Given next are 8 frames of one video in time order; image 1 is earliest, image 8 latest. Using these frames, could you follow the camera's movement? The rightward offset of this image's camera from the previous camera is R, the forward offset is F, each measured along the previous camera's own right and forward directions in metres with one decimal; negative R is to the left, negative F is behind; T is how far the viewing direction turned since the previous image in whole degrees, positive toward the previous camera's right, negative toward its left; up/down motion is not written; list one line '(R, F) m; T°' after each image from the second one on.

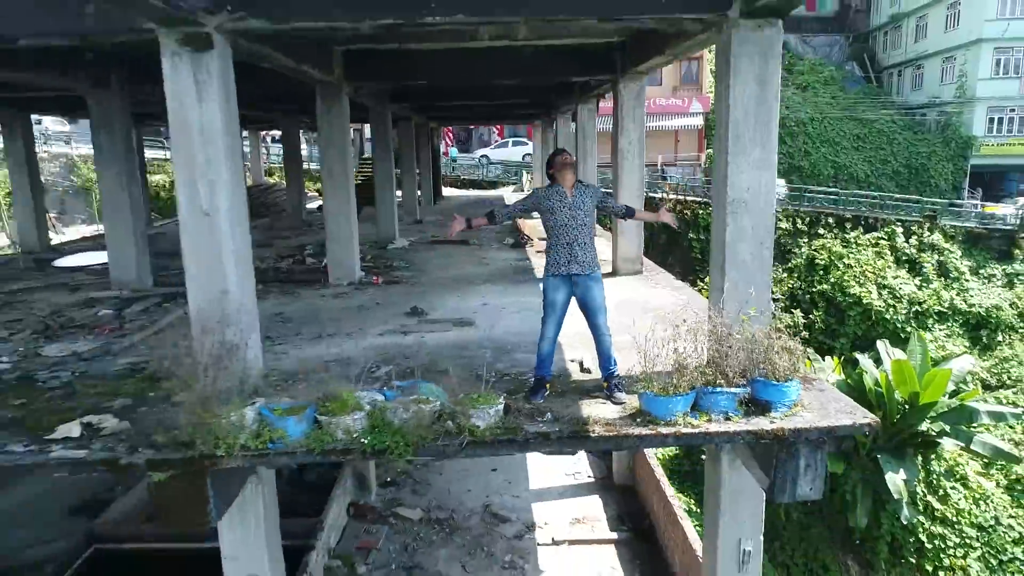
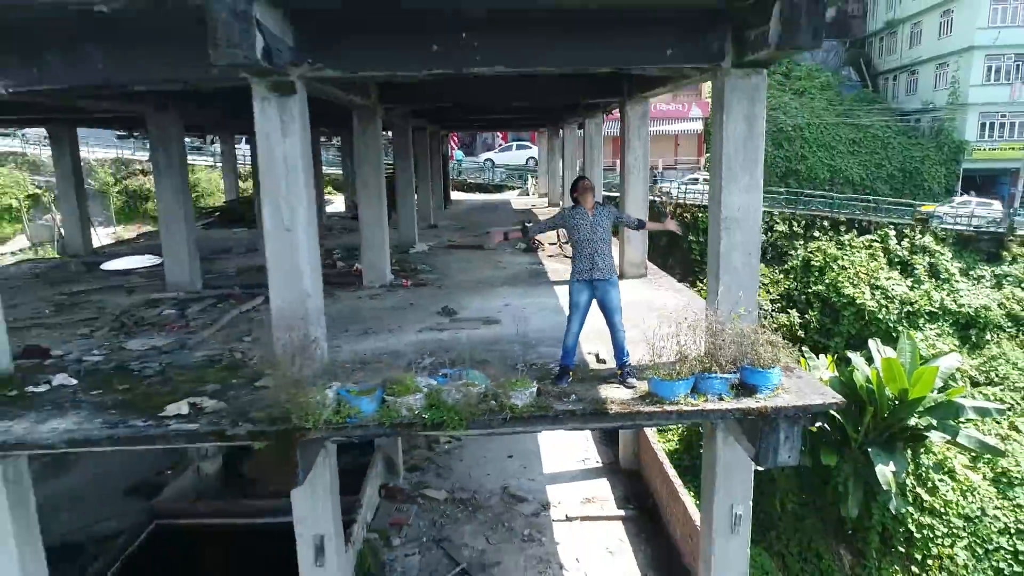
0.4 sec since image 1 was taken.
(-0.1, -0.4) m; 0°
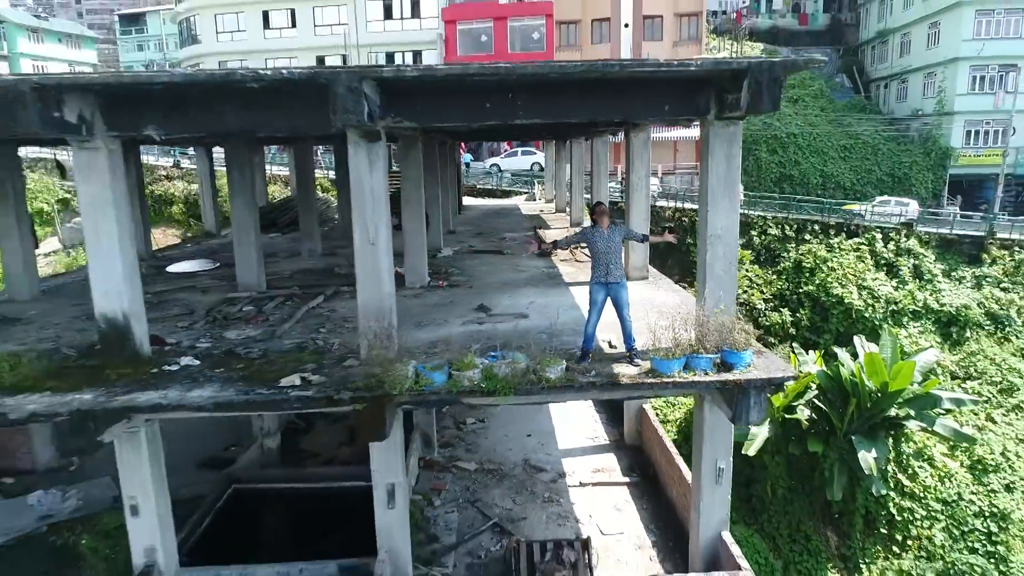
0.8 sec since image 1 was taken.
(-0.1, -0.7) m; 0°
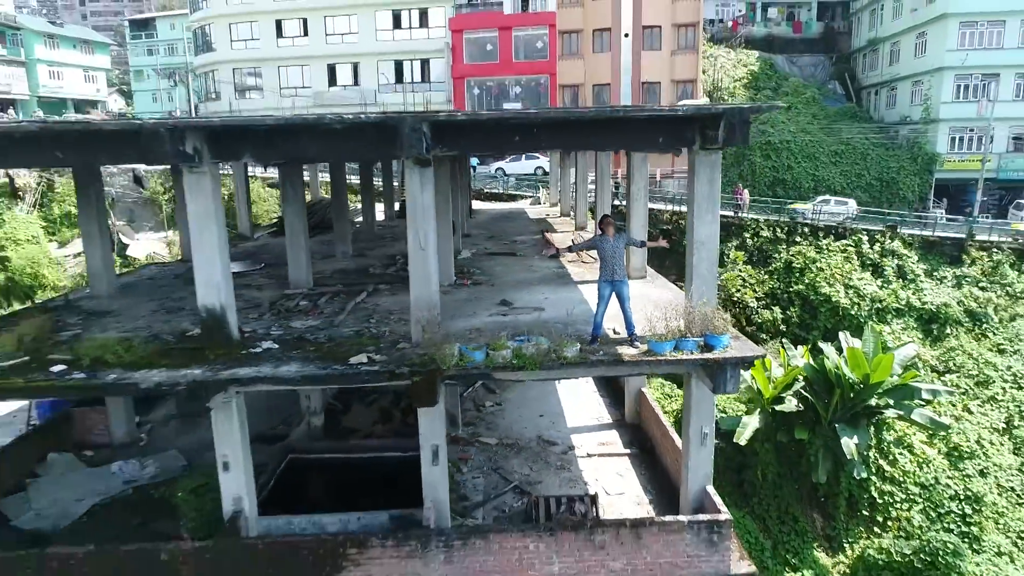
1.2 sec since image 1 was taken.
(-0.1, -0.7) m; 0°
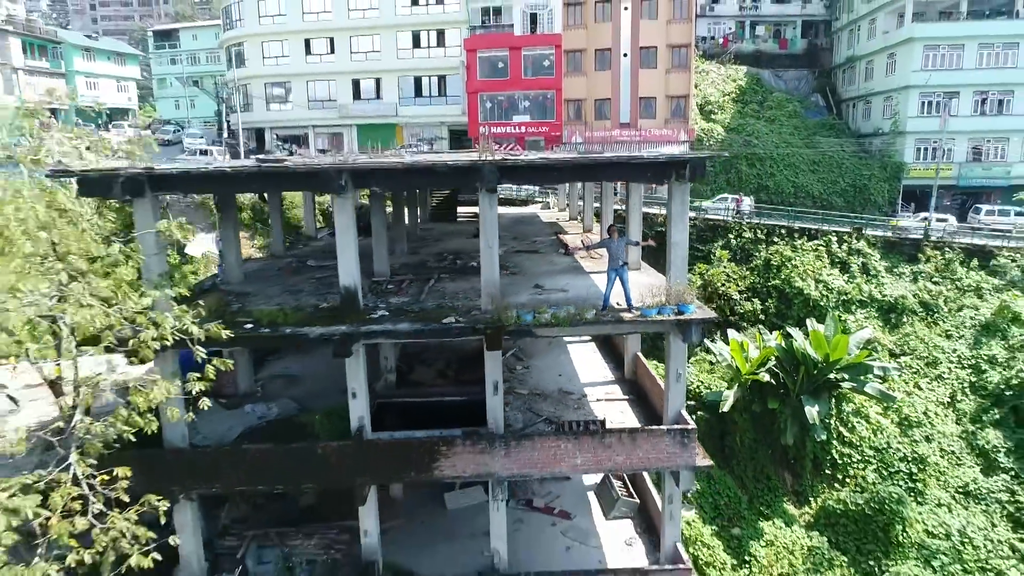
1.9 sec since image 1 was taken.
(-0.3, -1.9) m; 0°
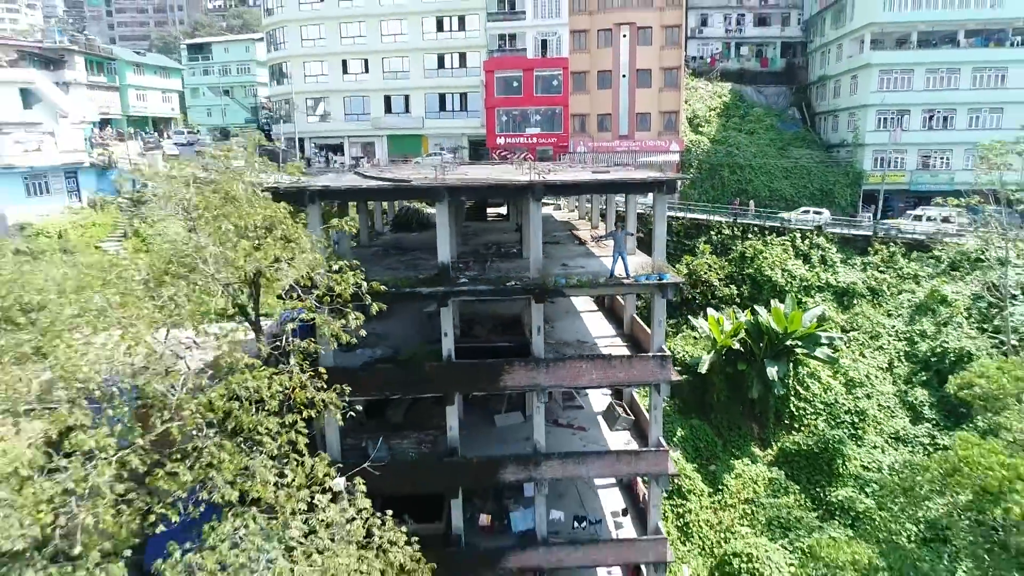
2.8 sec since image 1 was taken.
(-0.4, -3.0) m; 0°
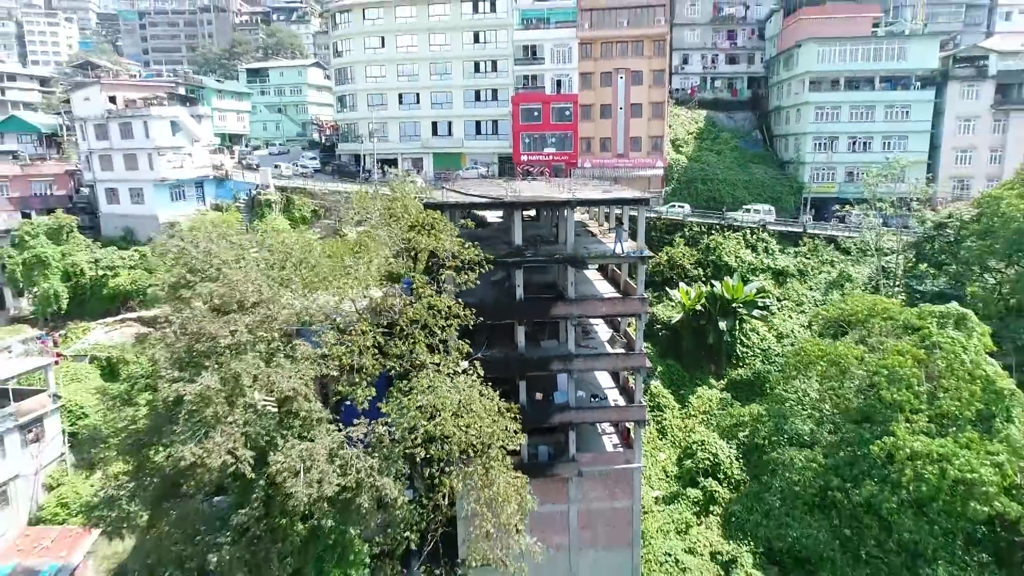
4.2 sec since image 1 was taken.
(-0.9, -6.6) m; 0°
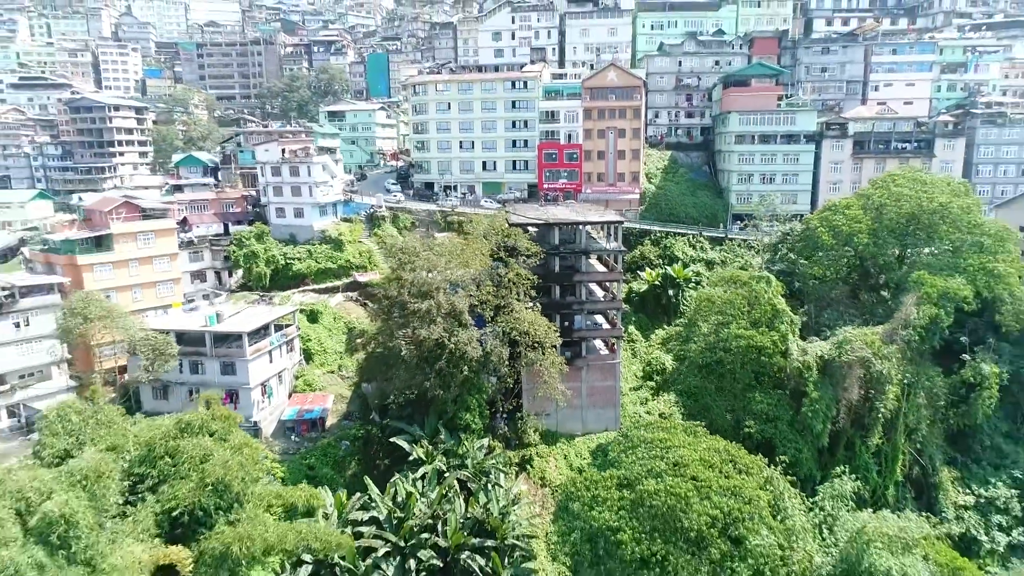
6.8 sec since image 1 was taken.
(-1.7, -14.4) m; 0°
